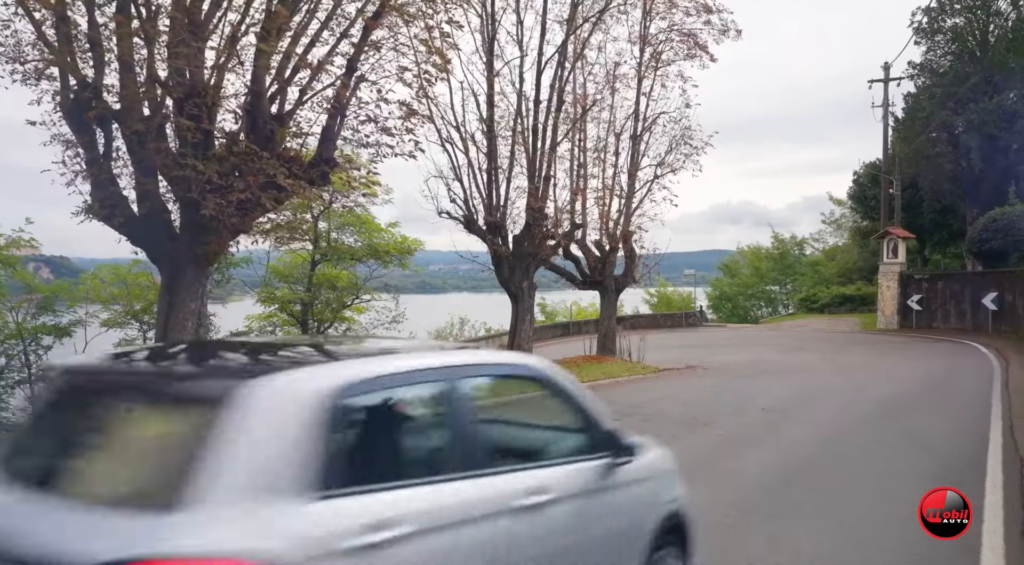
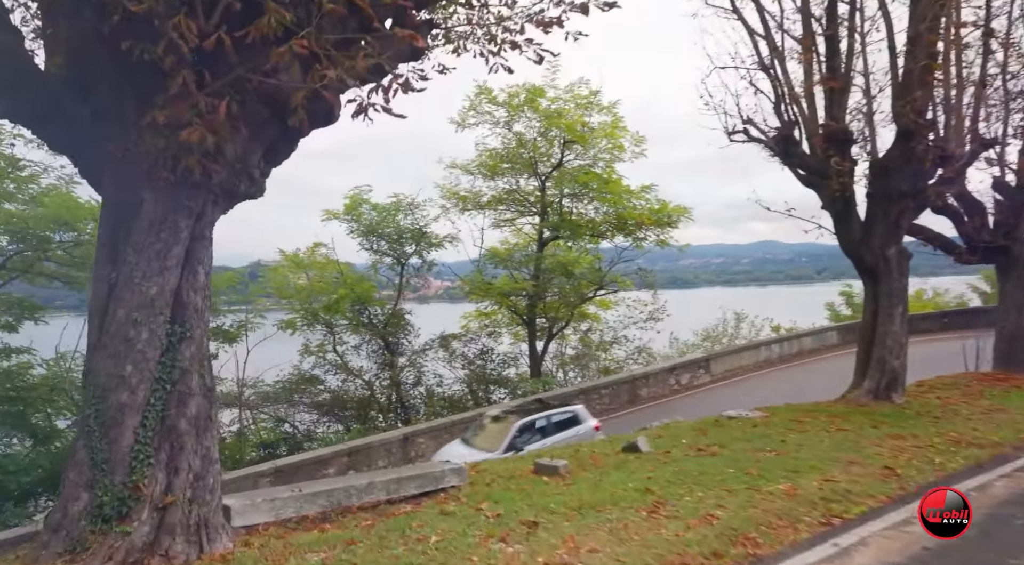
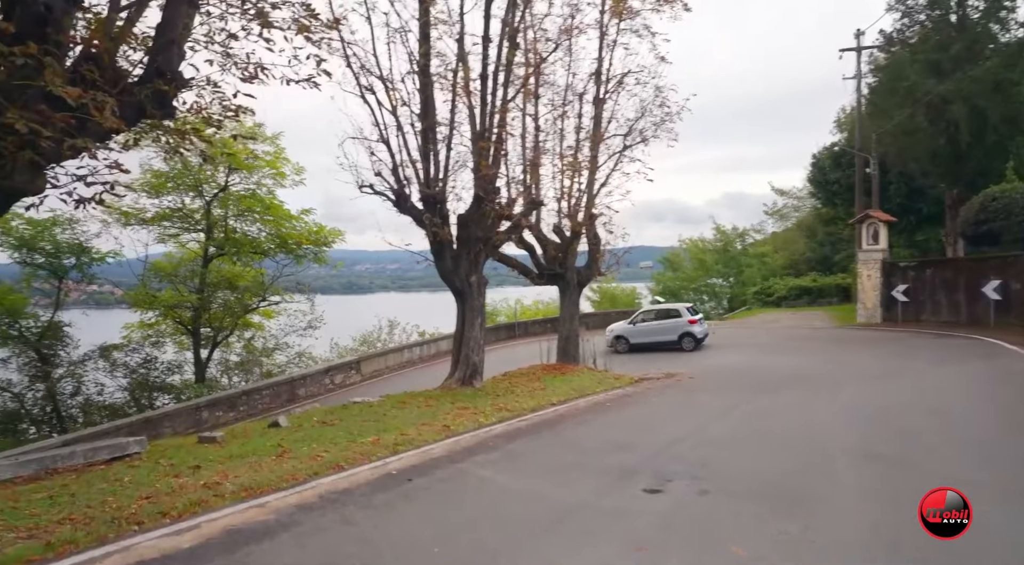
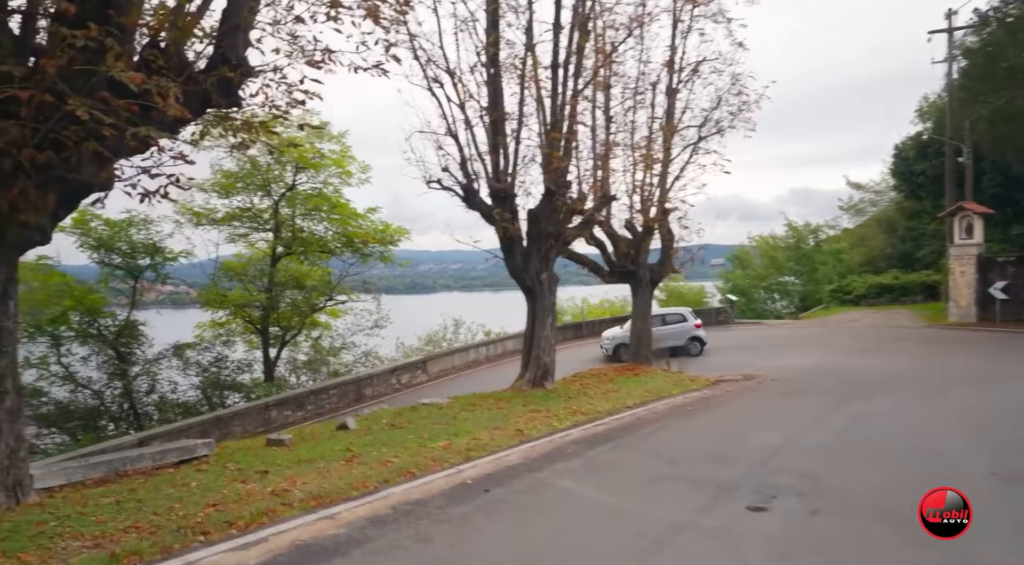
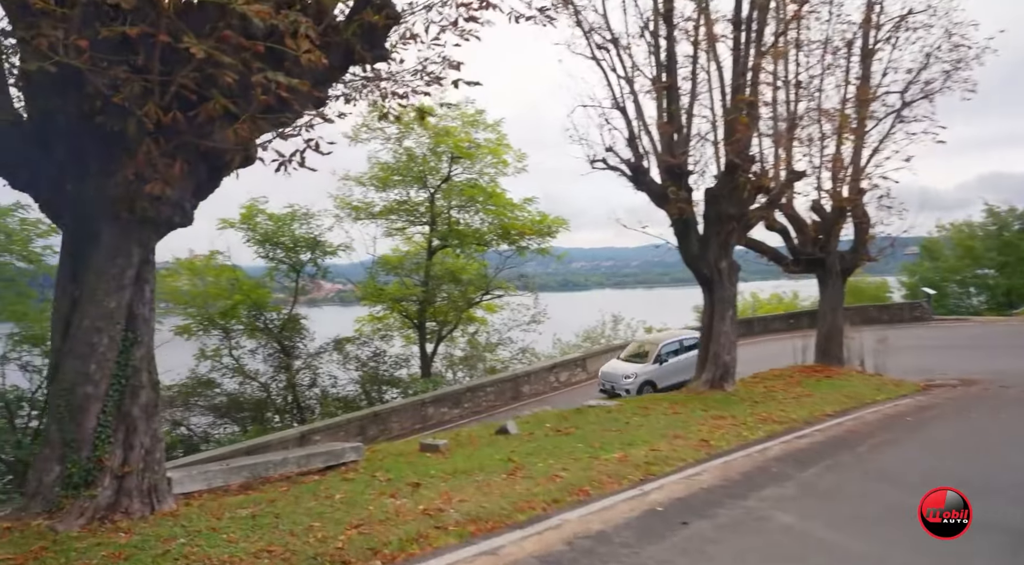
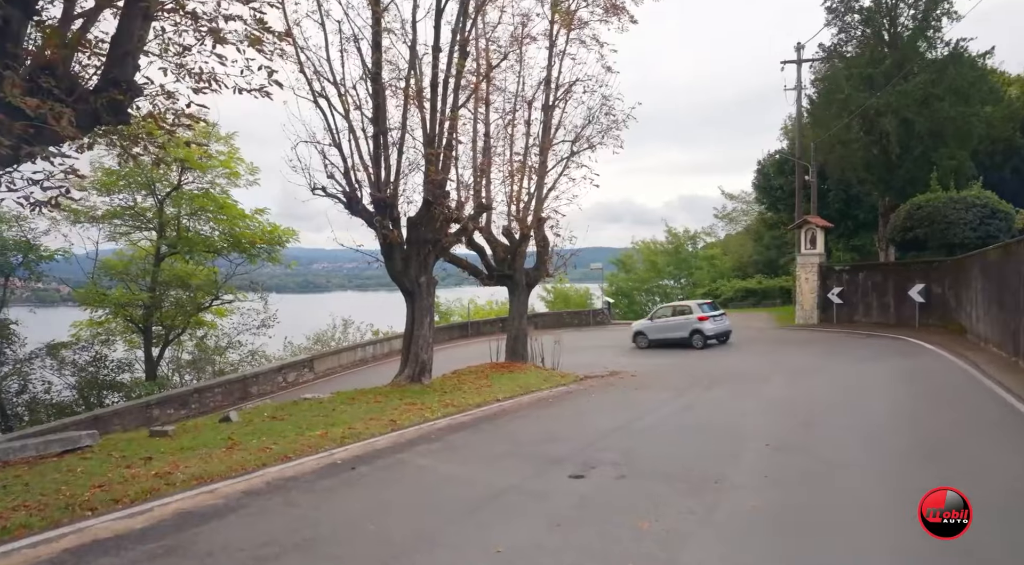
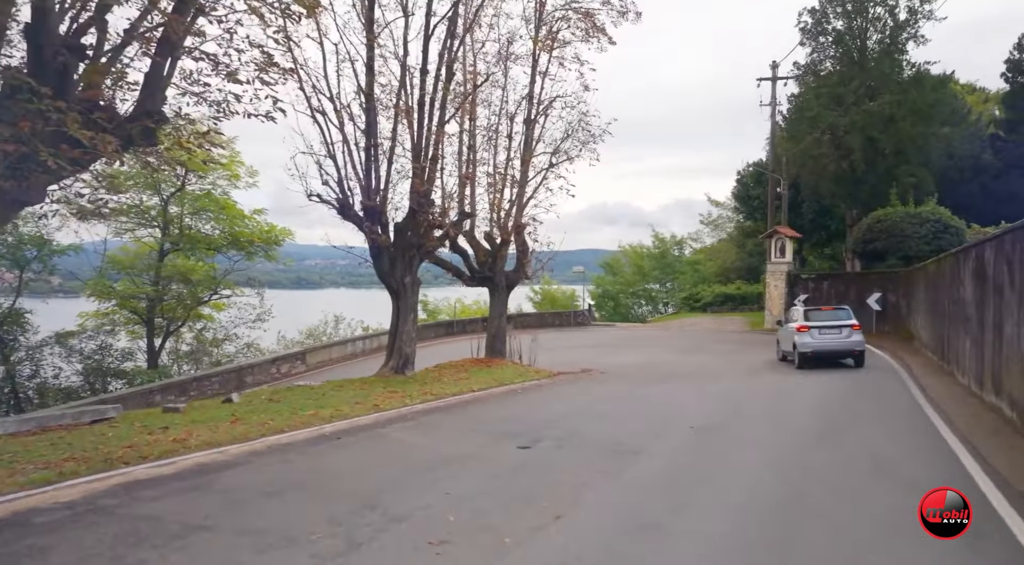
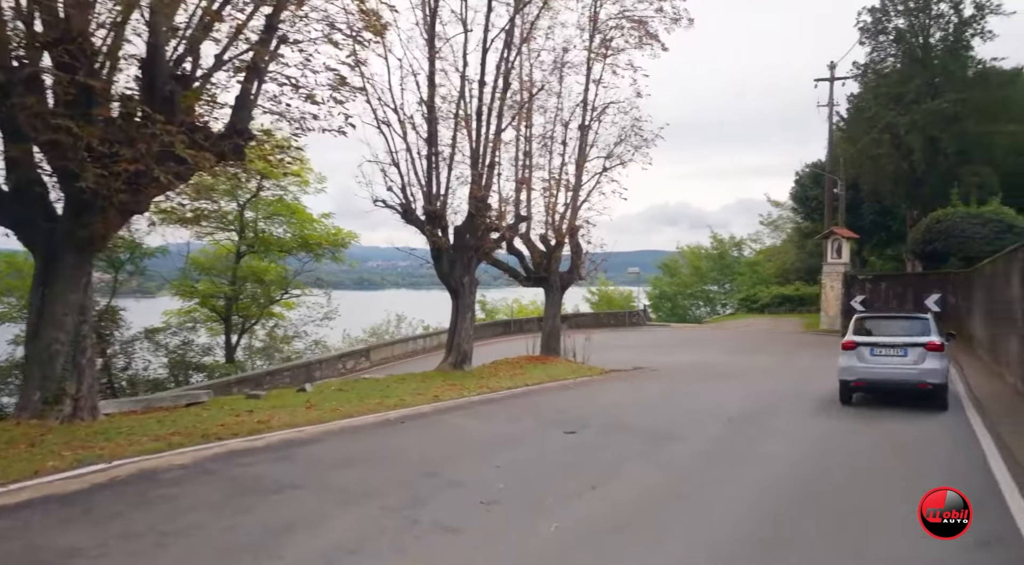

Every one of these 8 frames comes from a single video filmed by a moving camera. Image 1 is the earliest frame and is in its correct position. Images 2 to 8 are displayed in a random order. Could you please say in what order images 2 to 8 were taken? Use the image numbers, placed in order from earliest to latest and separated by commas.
8, 7, 6, 3, 4, 5, 2
